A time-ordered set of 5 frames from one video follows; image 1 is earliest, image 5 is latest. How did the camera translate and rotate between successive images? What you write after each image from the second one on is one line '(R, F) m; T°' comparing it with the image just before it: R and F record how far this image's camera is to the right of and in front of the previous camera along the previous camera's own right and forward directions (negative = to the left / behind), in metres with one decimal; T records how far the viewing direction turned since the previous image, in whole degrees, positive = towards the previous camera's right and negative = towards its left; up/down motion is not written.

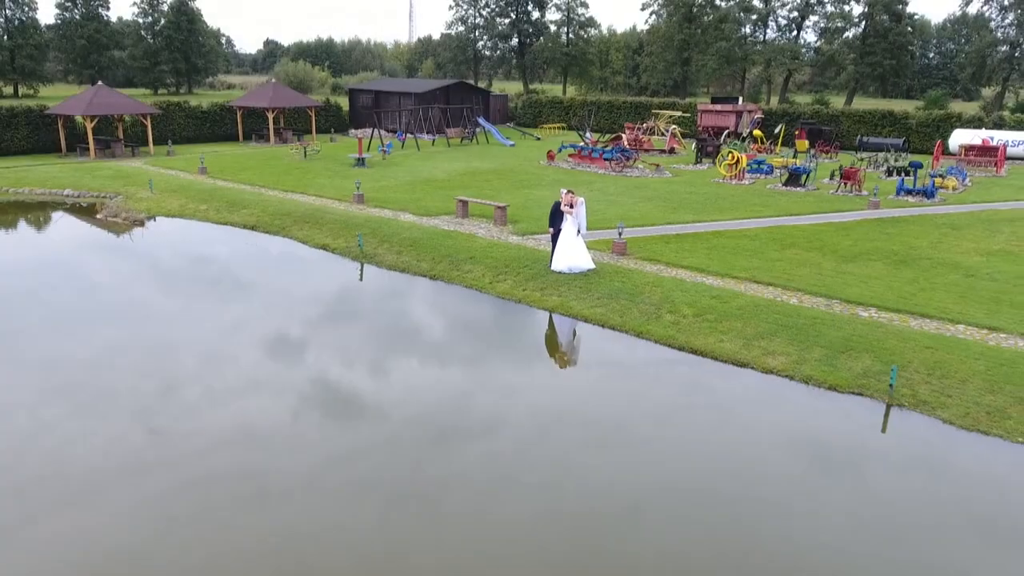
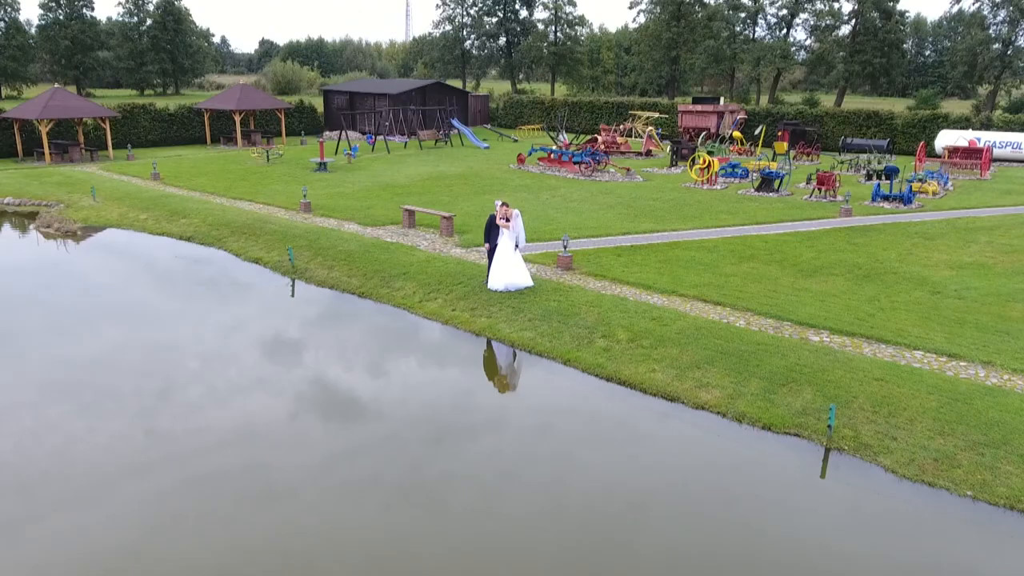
(+0.8, +1.1) m; 0°
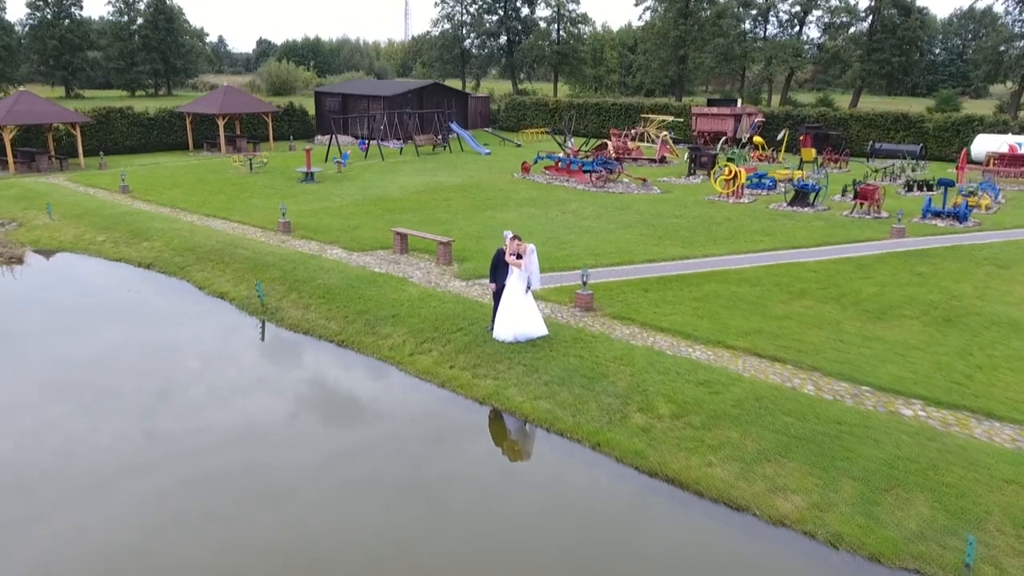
(-0.1, +2.5) m; 0°
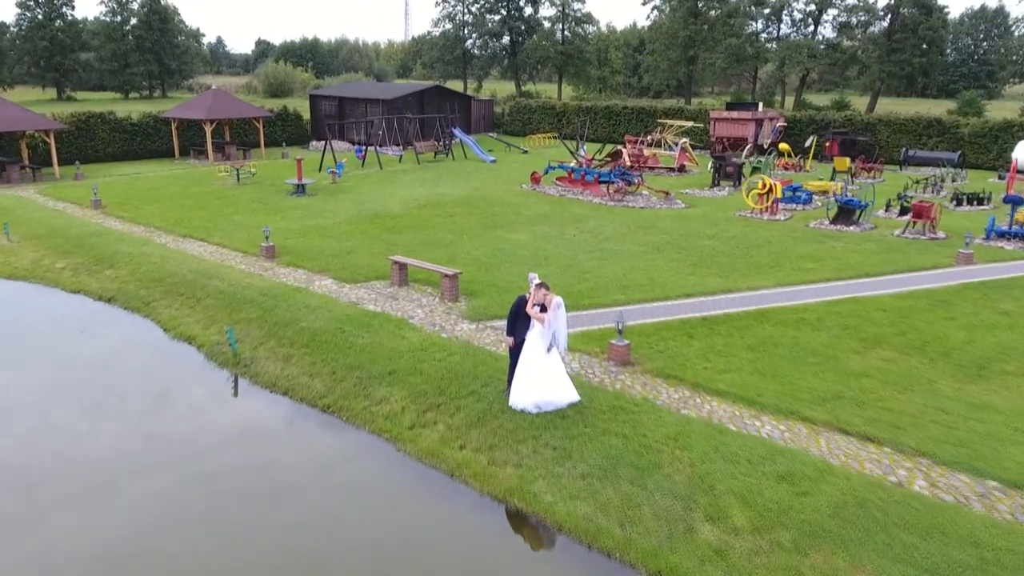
(-0.2, +2.2) m; 0°
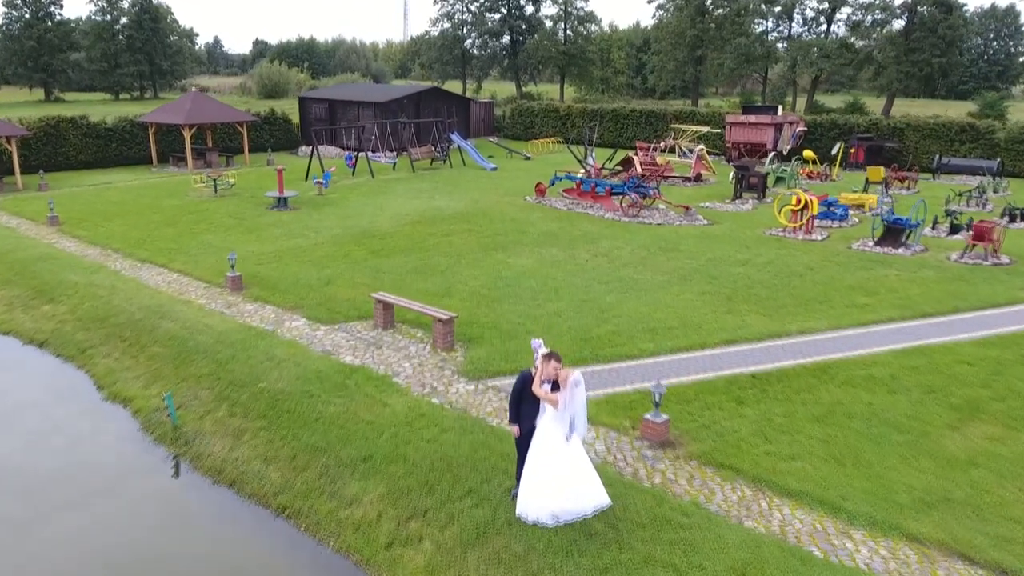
(-0.1, +2.2) m; 0°
